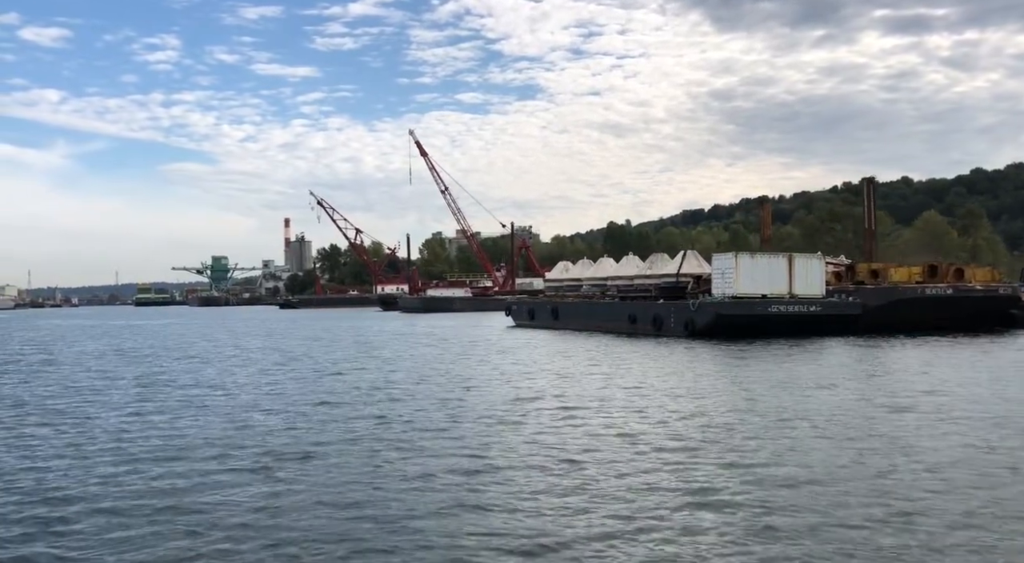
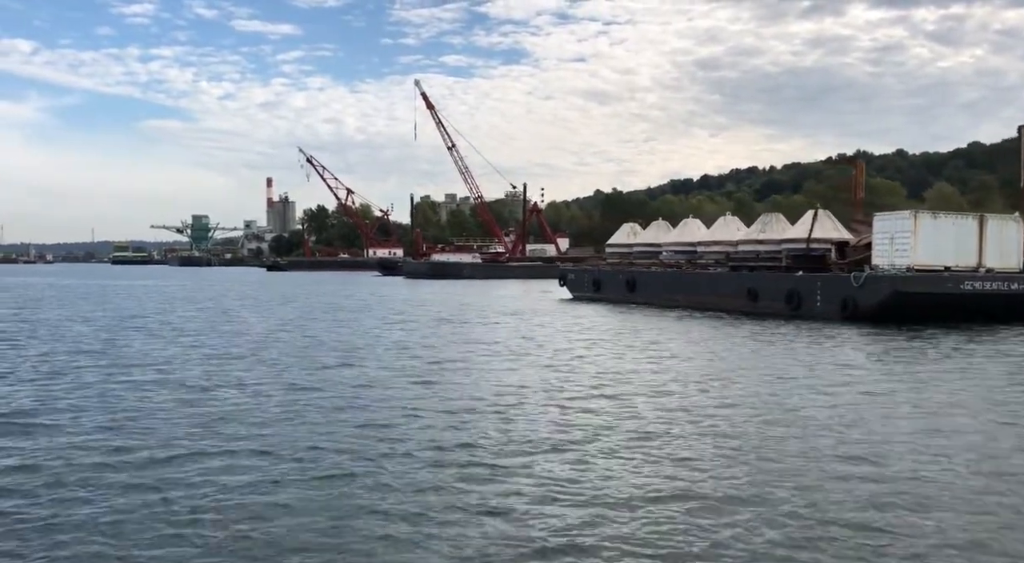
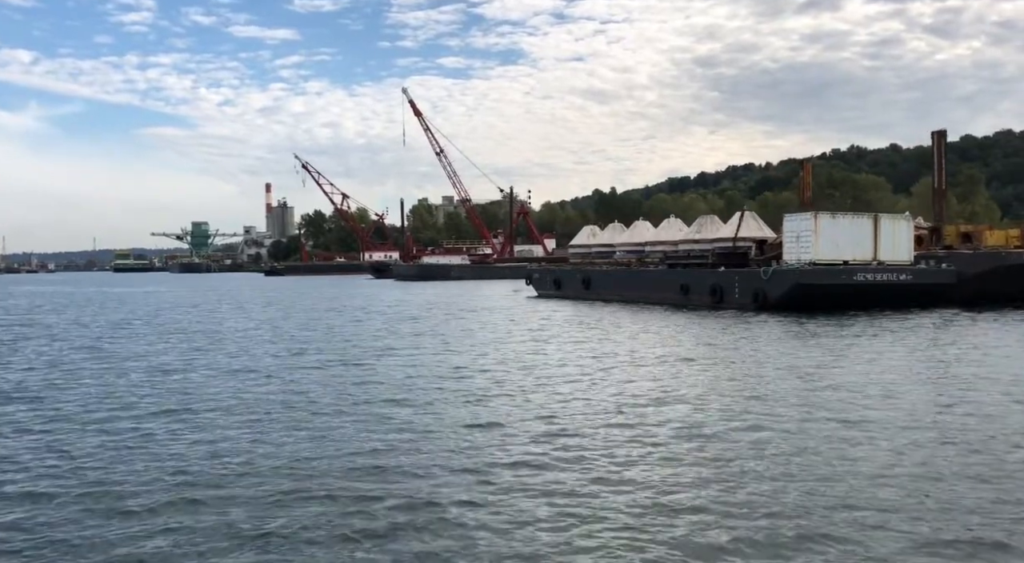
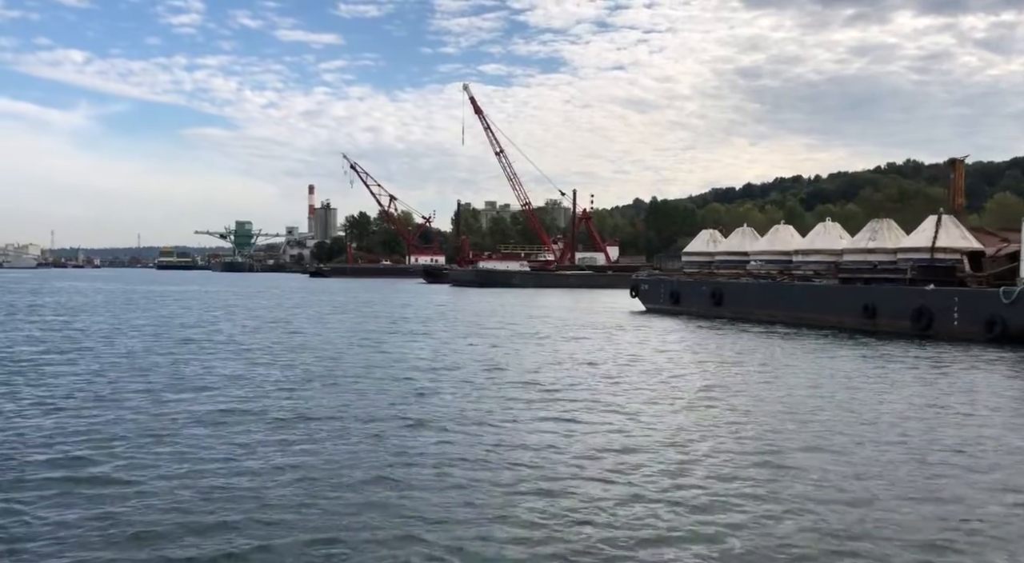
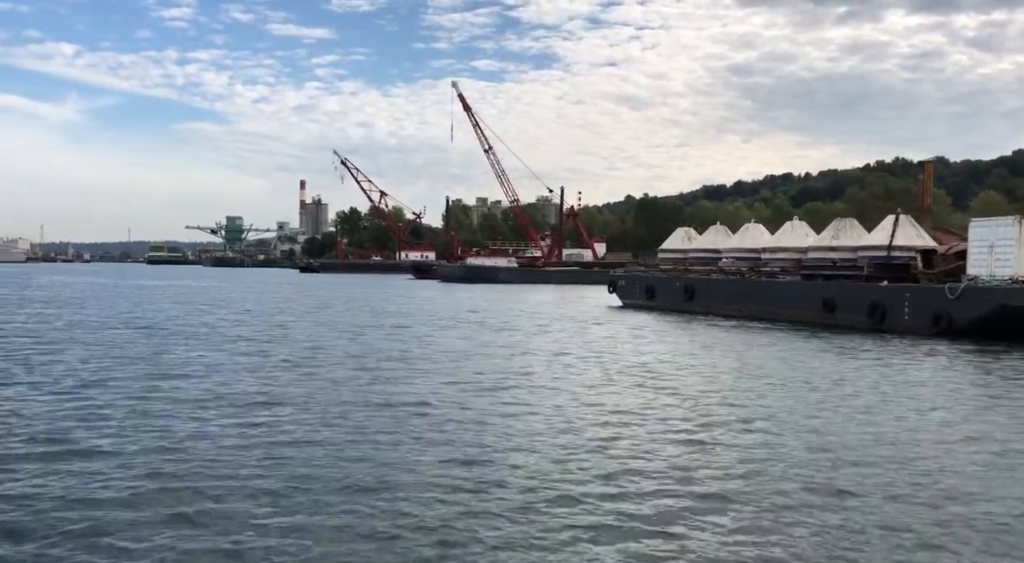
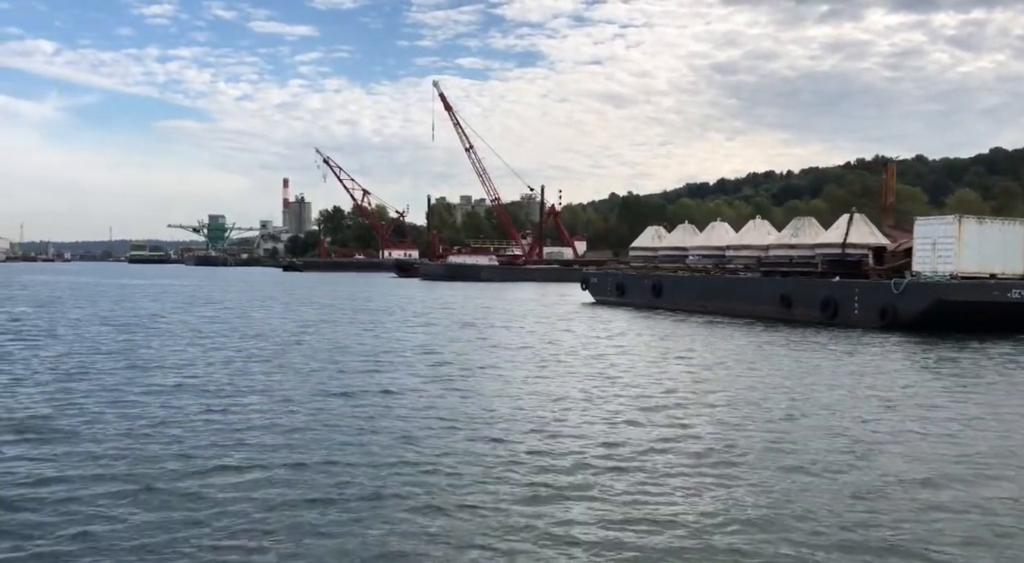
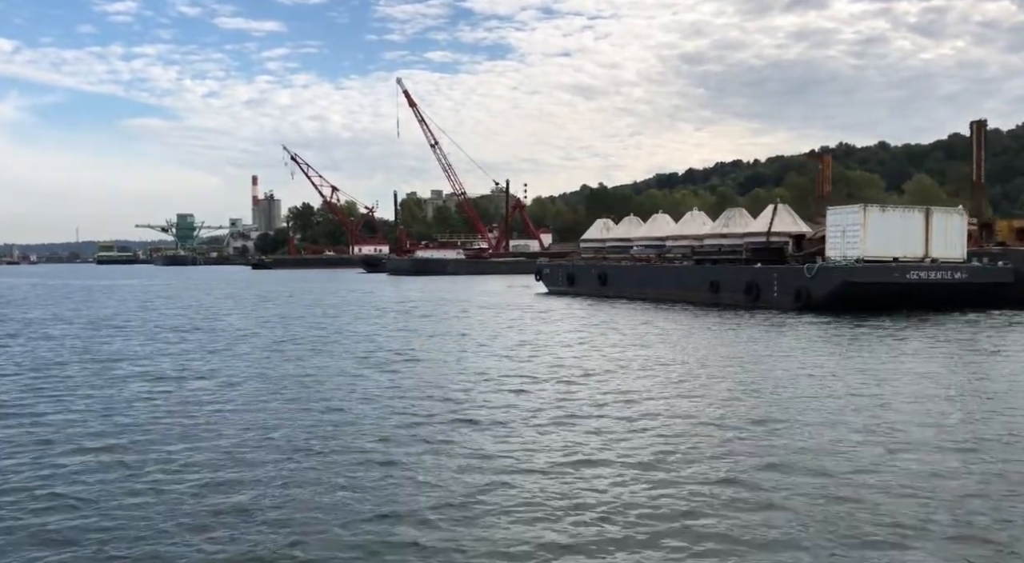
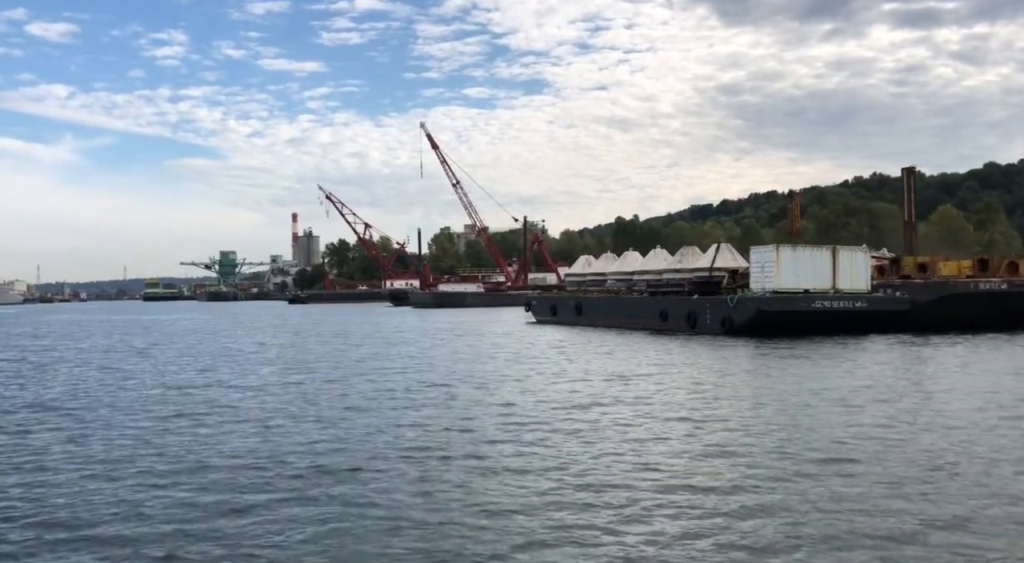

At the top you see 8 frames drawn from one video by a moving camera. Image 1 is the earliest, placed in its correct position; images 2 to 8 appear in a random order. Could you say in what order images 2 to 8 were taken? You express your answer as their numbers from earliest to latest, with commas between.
8, 3, 7, 2, 6, 5, 4
